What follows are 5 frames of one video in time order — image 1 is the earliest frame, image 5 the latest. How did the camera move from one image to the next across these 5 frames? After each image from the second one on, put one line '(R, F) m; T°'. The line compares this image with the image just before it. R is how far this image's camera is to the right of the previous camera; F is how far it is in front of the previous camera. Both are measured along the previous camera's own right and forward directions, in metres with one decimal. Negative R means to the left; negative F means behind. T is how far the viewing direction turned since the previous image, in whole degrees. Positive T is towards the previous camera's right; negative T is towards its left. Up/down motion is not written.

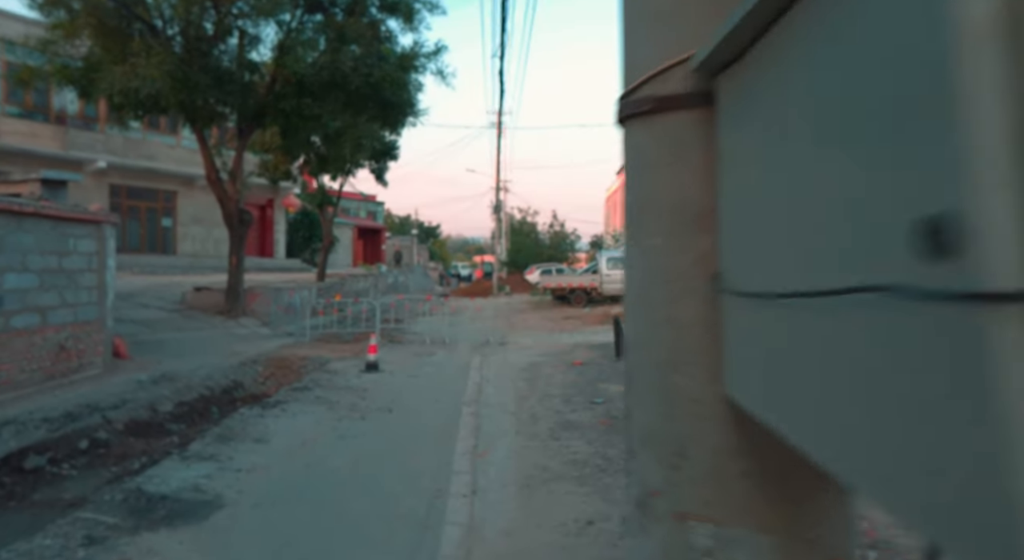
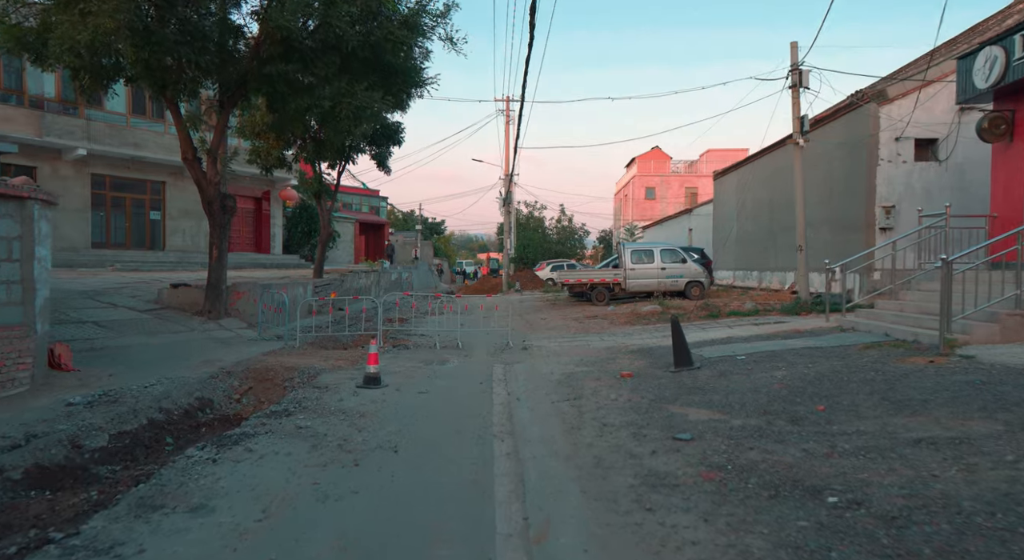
(-0.4, +1.9) m; 0°
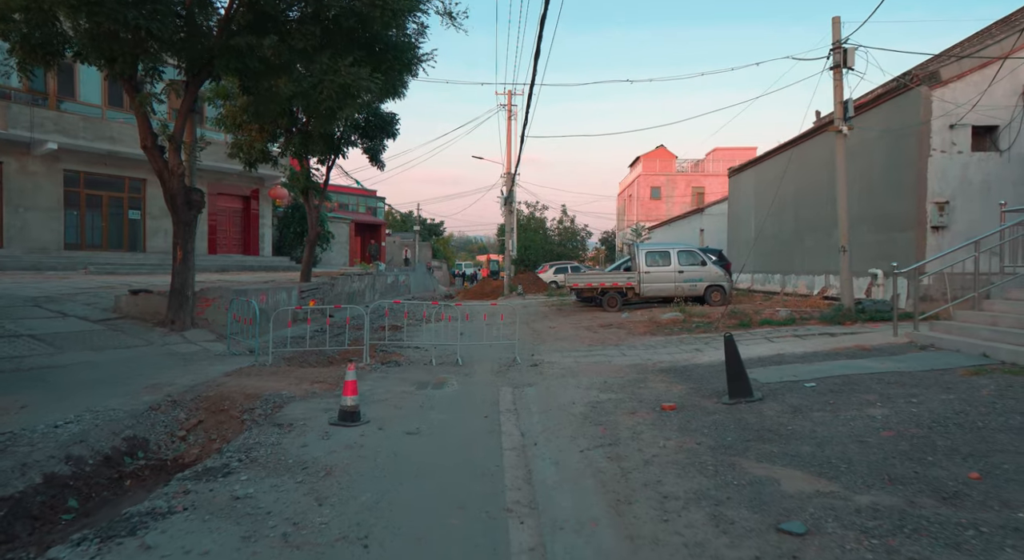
(-0.2, +1.6) m; 0°
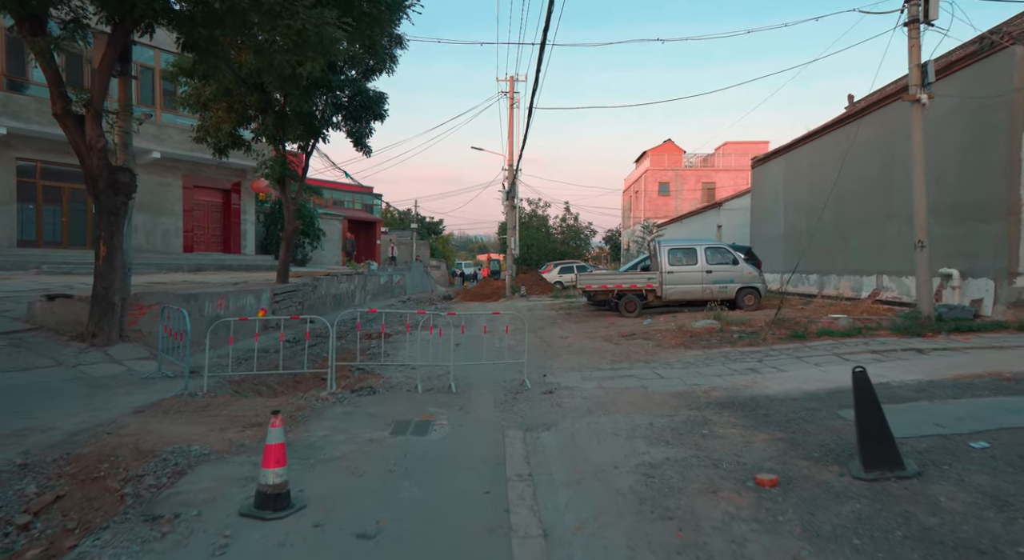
(-0.1, +2.3) m; 0°
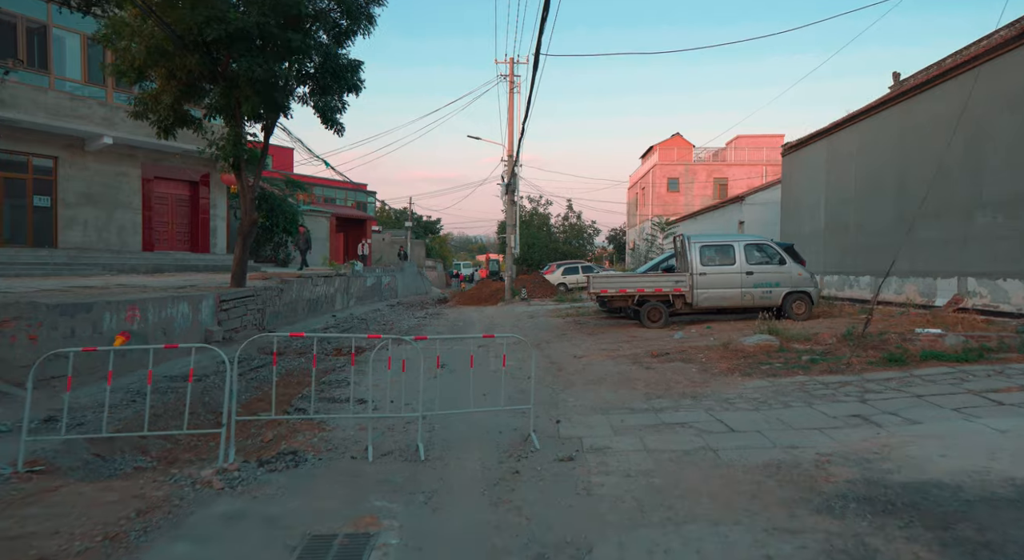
(0.0, +2.8) m; 0°
